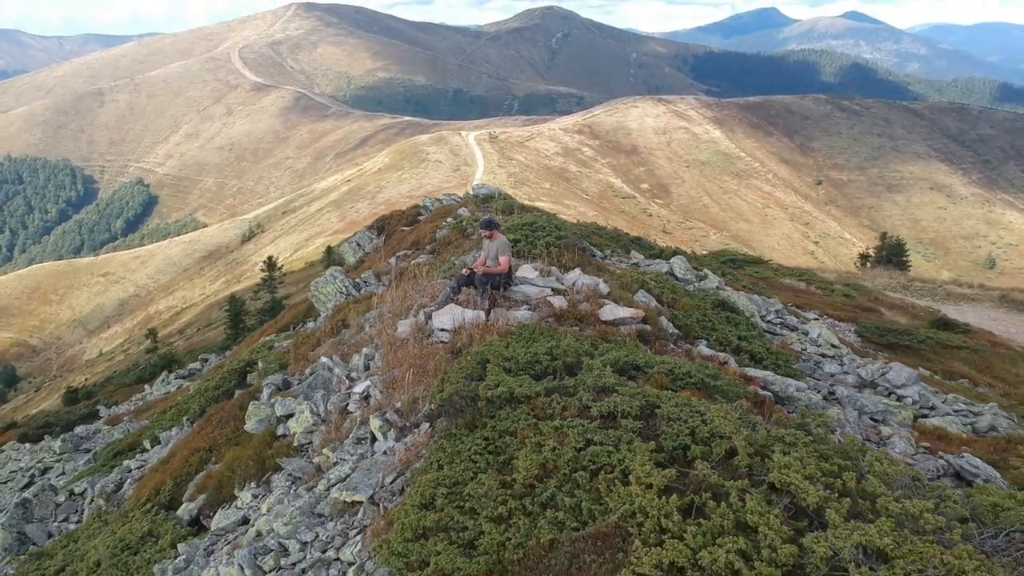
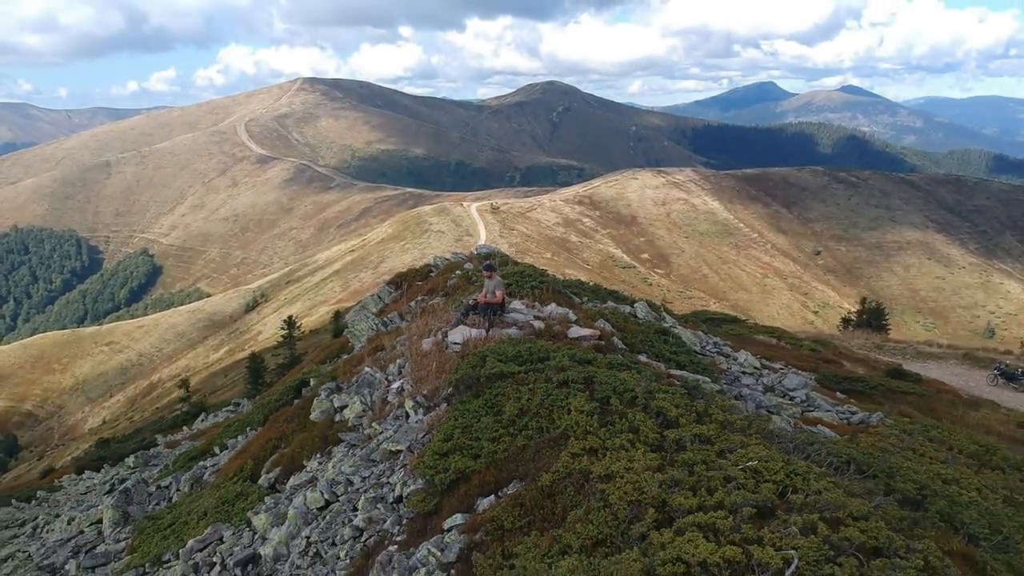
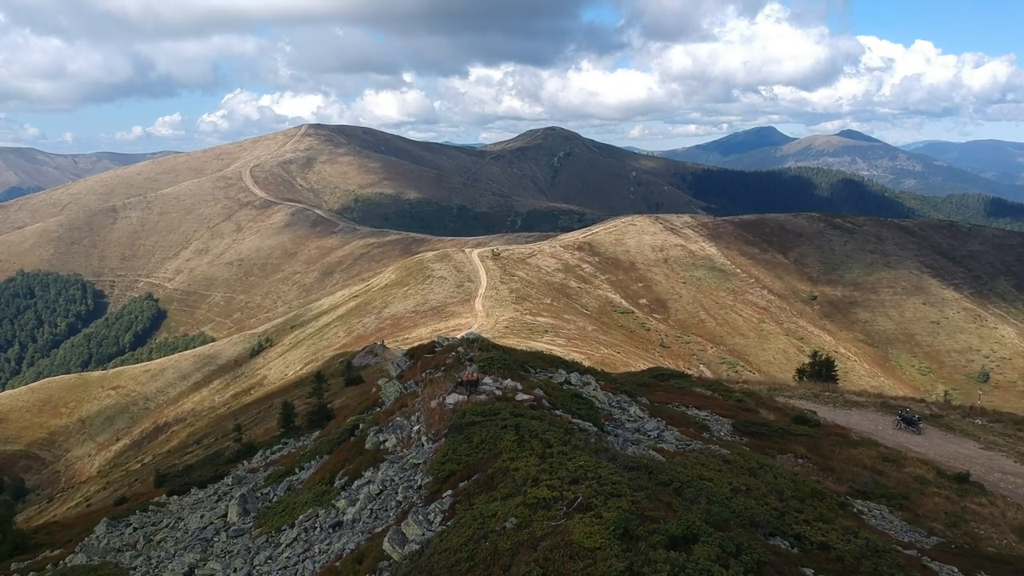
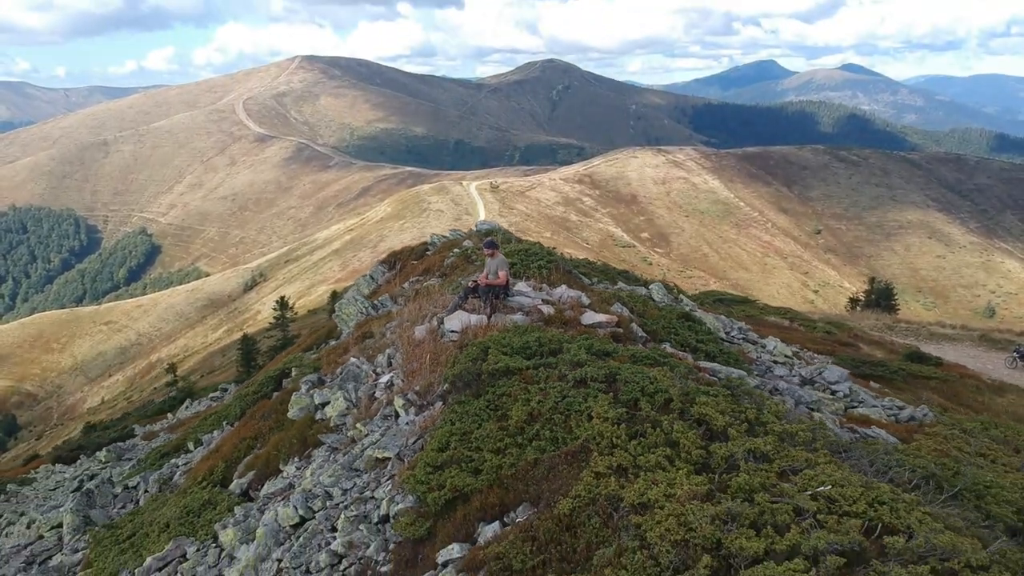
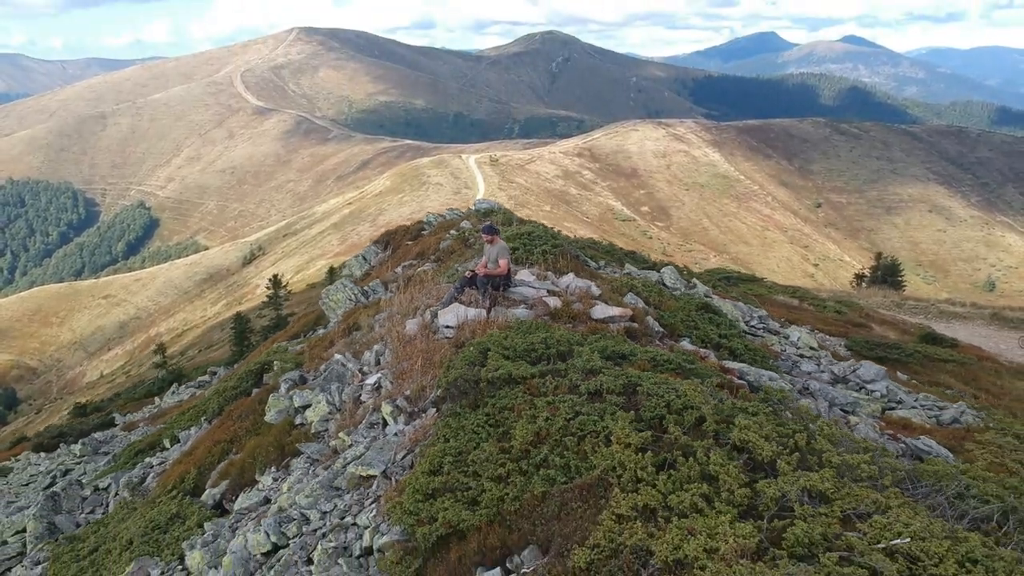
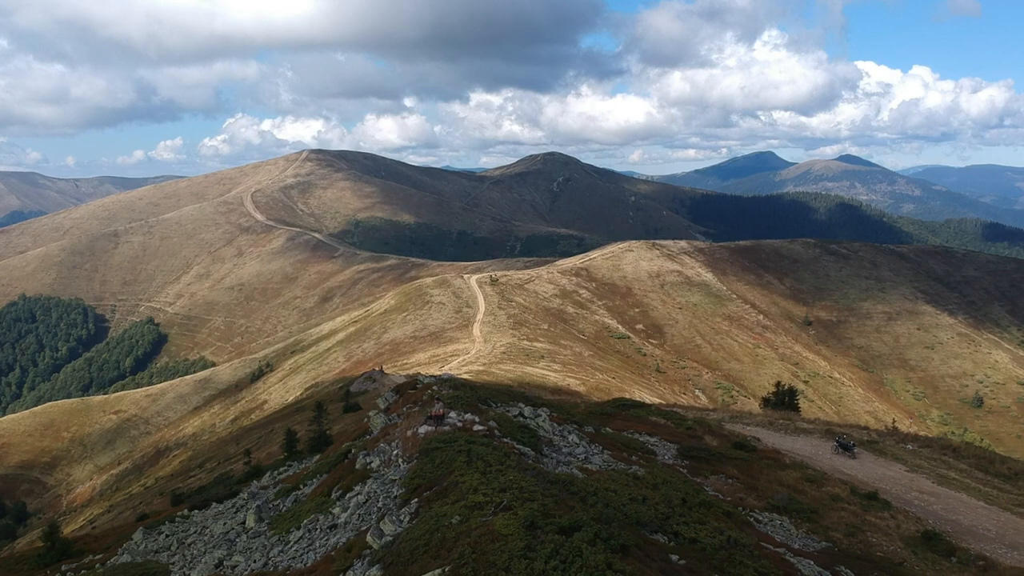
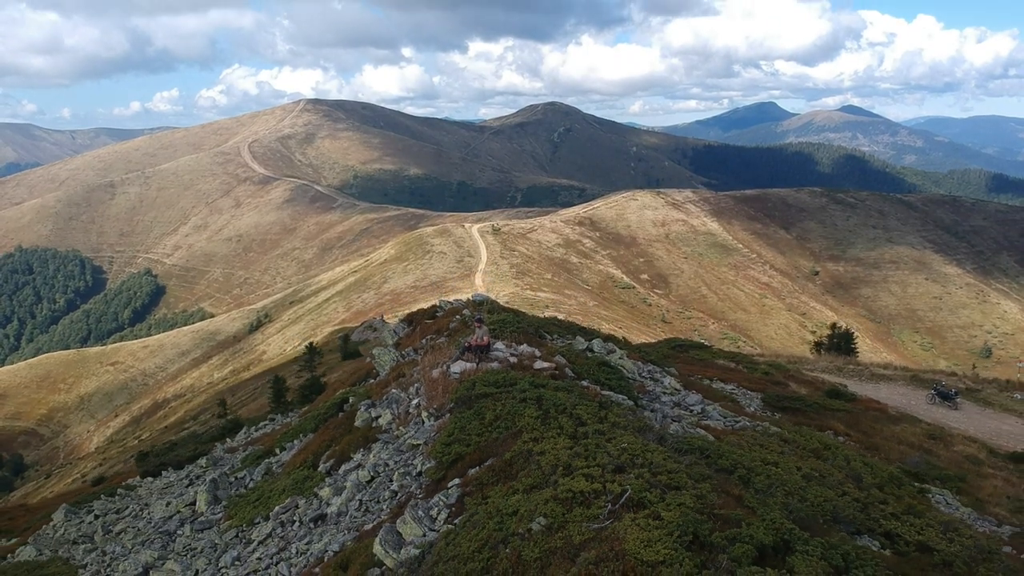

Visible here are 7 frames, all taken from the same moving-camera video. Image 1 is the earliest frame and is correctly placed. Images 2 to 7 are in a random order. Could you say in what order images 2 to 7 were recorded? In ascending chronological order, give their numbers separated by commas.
5, 4, 2, 7, 3, 6
